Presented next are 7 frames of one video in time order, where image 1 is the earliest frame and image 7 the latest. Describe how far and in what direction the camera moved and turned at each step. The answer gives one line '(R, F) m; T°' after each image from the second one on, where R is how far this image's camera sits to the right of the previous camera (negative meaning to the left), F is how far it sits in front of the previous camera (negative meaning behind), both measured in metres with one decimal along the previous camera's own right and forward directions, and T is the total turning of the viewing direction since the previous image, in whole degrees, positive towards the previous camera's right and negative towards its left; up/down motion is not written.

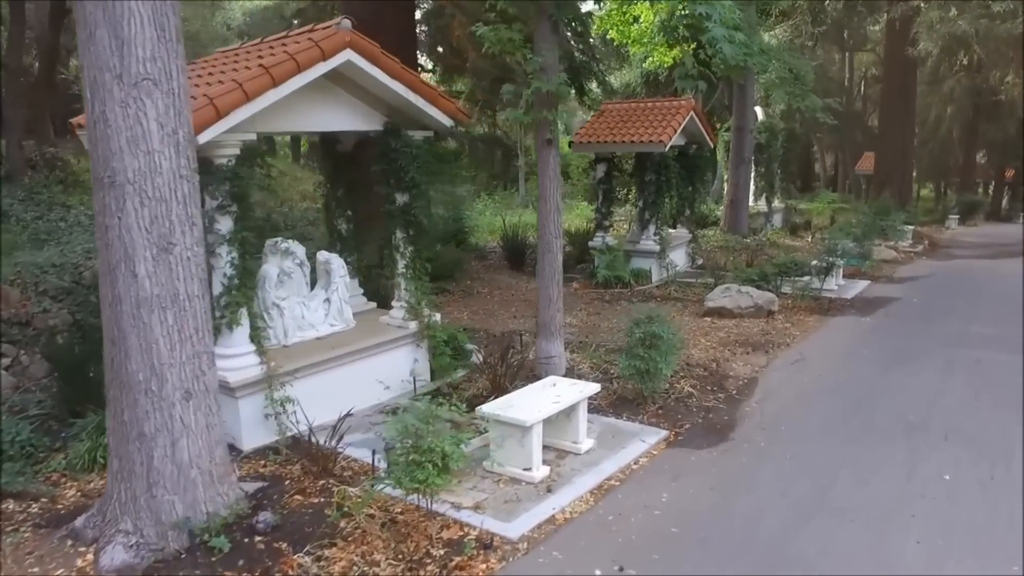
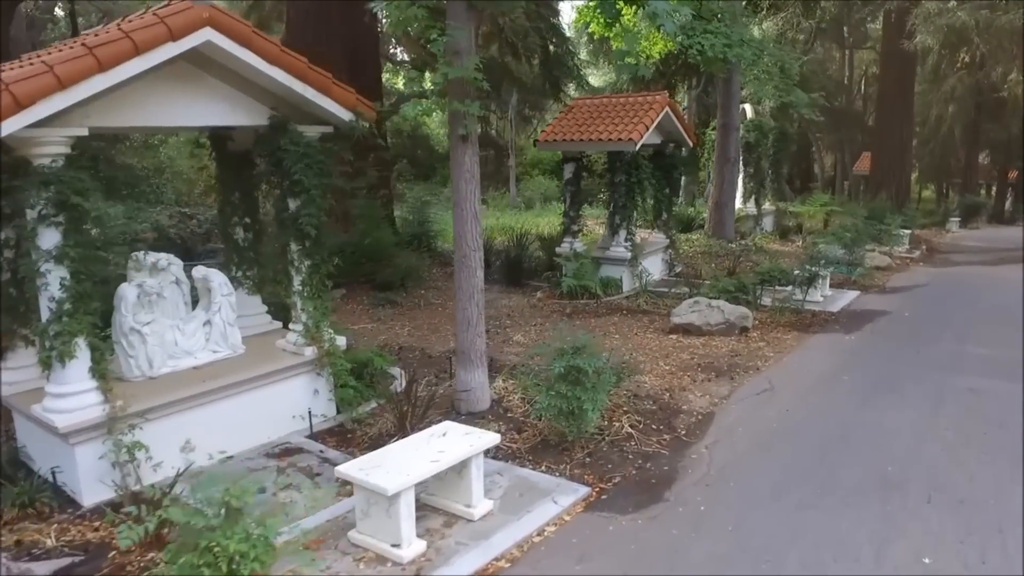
(+0.6, +0.8) m; 0°
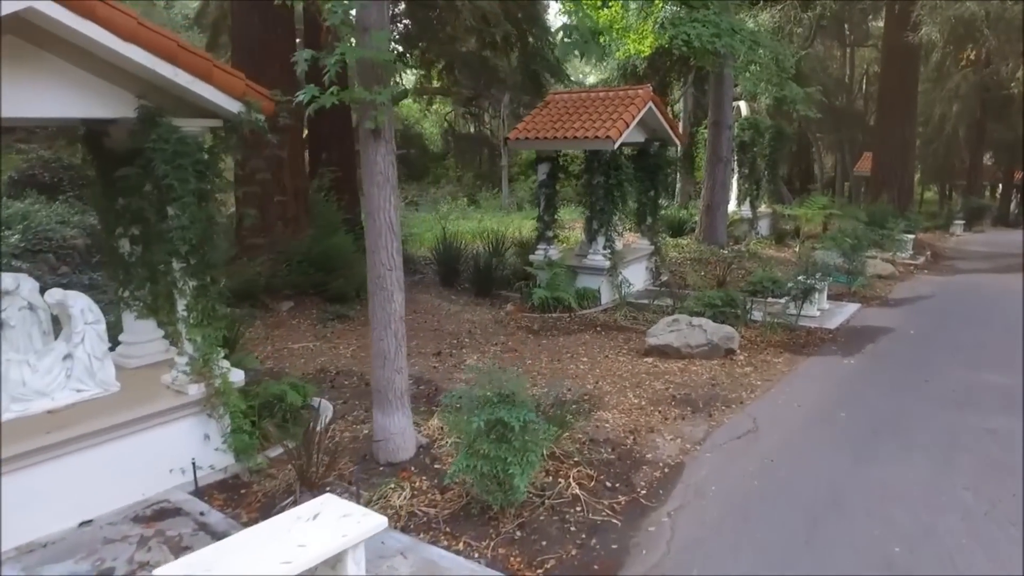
(+0.4, +0.9) m; 0°
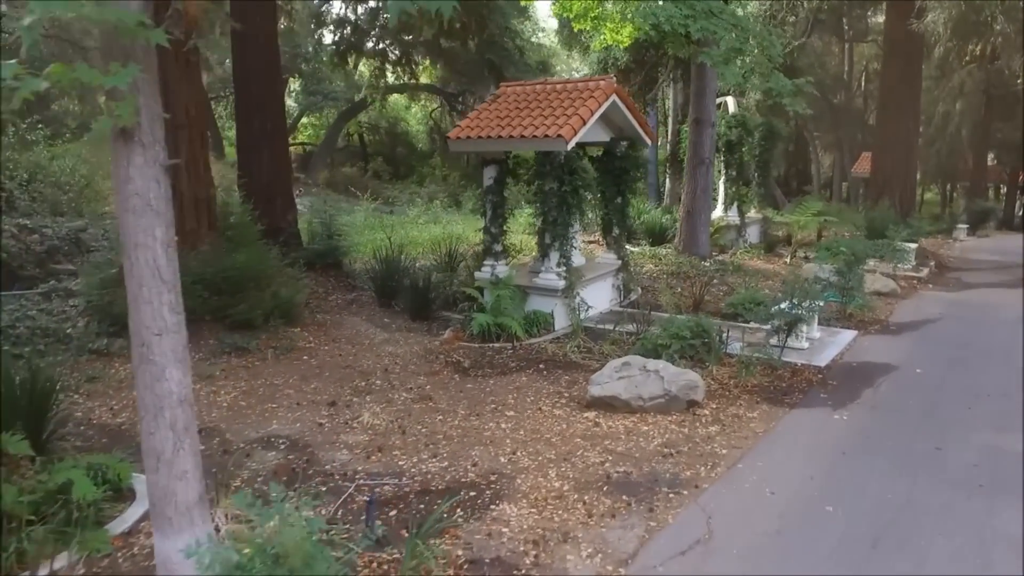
(+0.7, +1.3) m; 0°
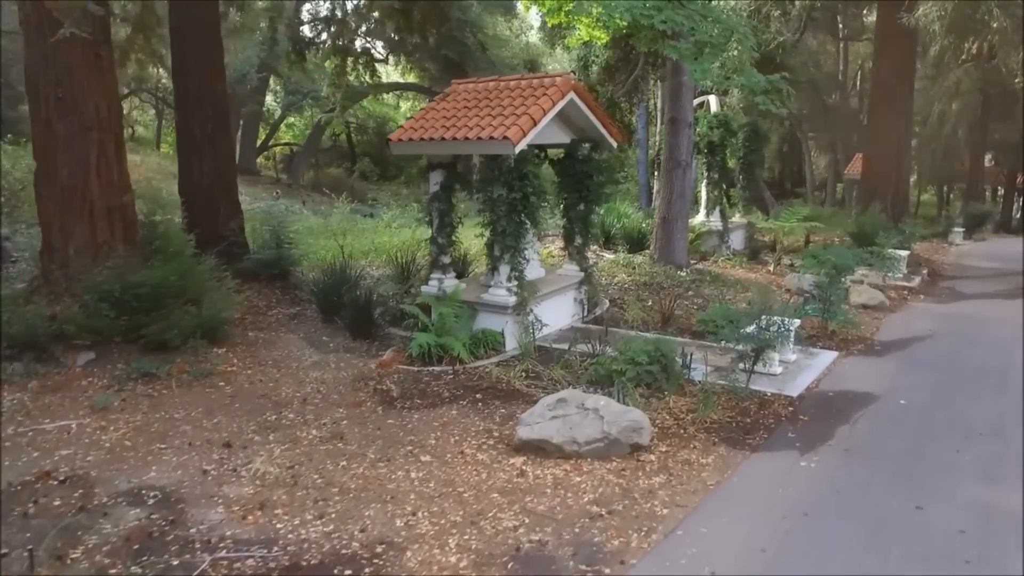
(+0.5, +0.7) m; 0°
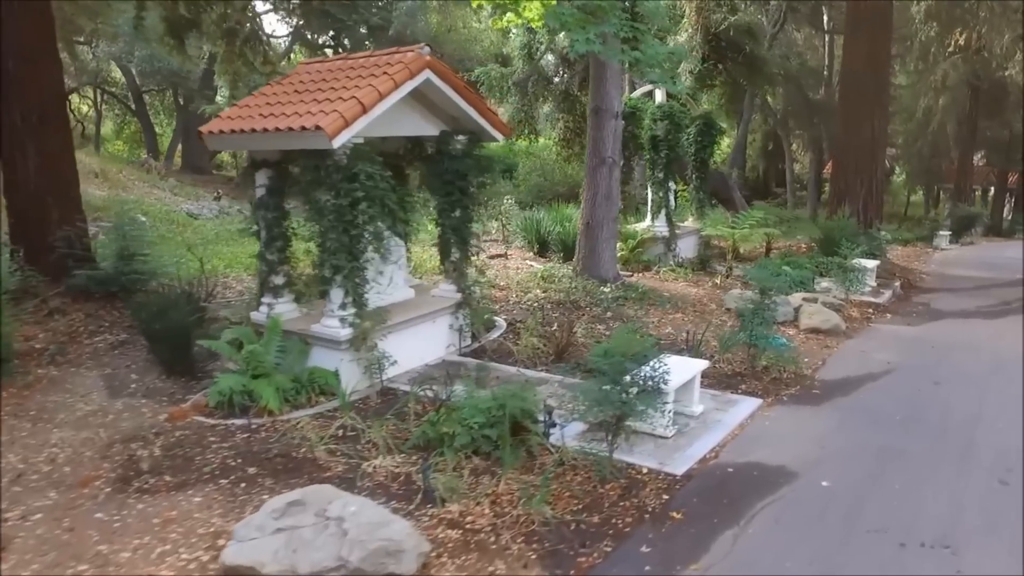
(+1.3, +1.5) m; 0°
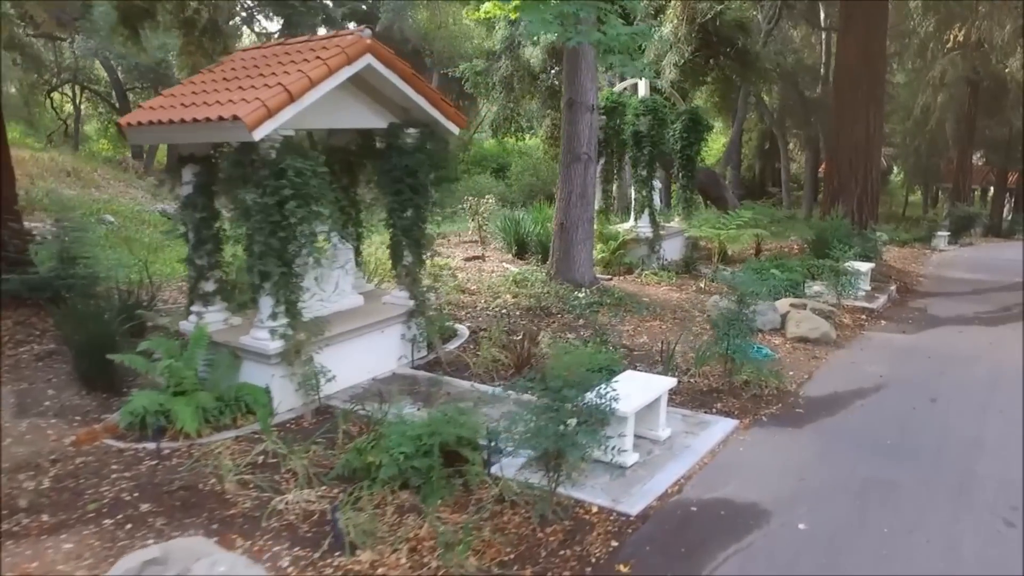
(+0.4, +0.6) m; 0°
